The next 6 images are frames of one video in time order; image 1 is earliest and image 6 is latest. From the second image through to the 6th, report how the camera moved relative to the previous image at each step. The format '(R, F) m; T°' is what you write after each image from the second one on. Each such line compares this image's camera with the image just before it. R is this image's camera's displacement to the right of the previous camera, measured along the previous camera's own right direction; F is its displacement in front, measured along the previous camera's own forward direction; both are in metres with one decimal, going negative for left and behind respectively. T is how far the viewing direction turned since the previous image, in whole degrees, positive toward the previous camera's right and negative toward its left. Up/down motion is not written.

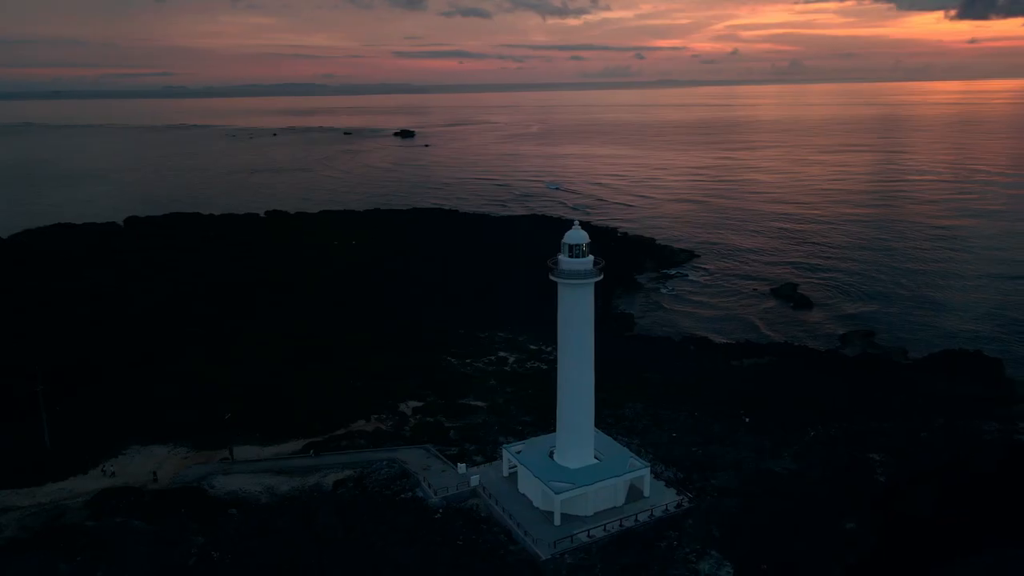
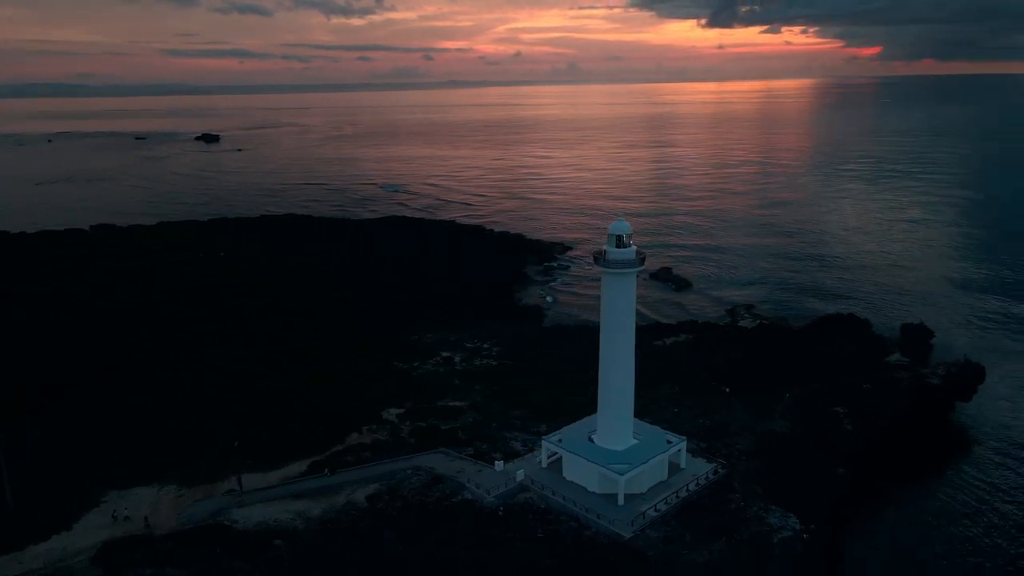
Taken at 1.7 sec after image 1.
(-5.4, +0.5) m; +15°
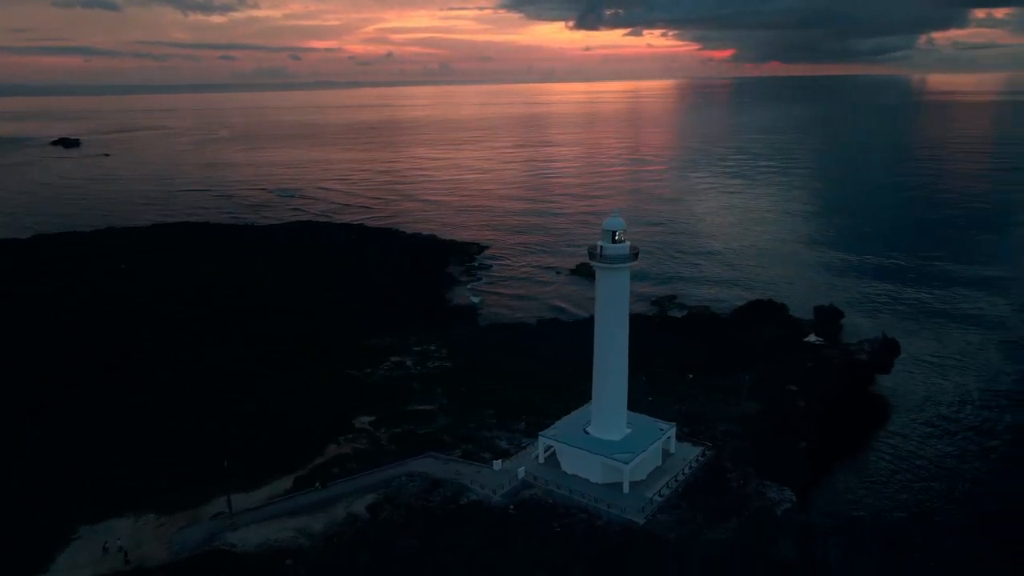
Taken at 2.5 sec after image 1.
(-2.7, +0.1) m; +9°
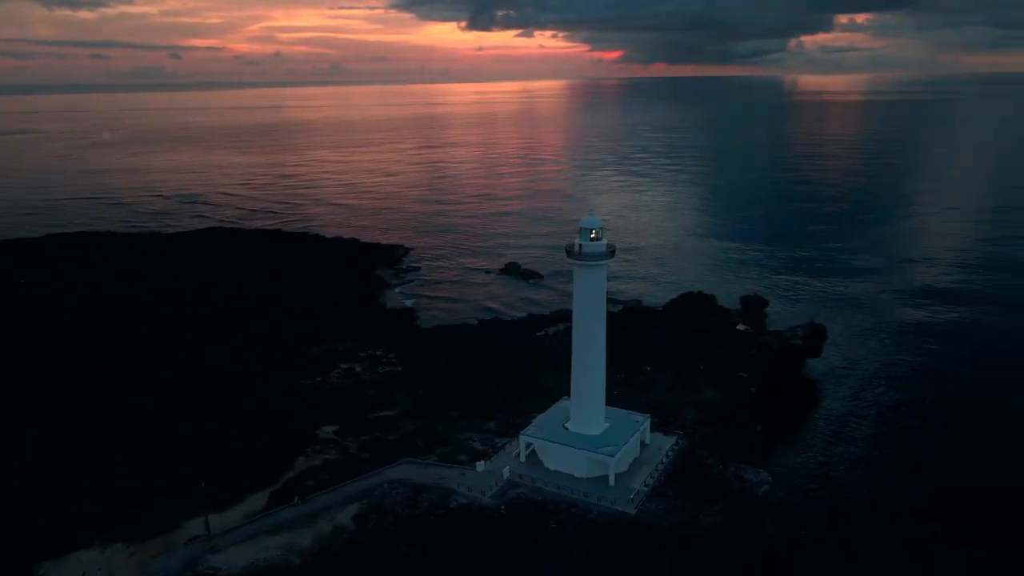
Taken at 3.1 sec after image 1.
(-1.8, +0.1) m; +7°
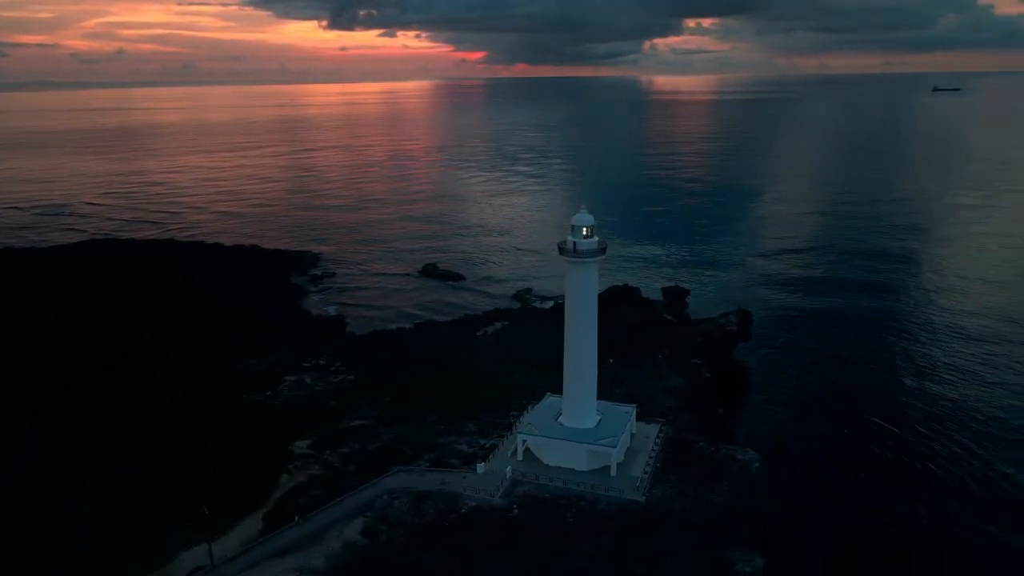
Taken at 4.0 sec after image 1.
(-2.8, +0.2) m; +9°
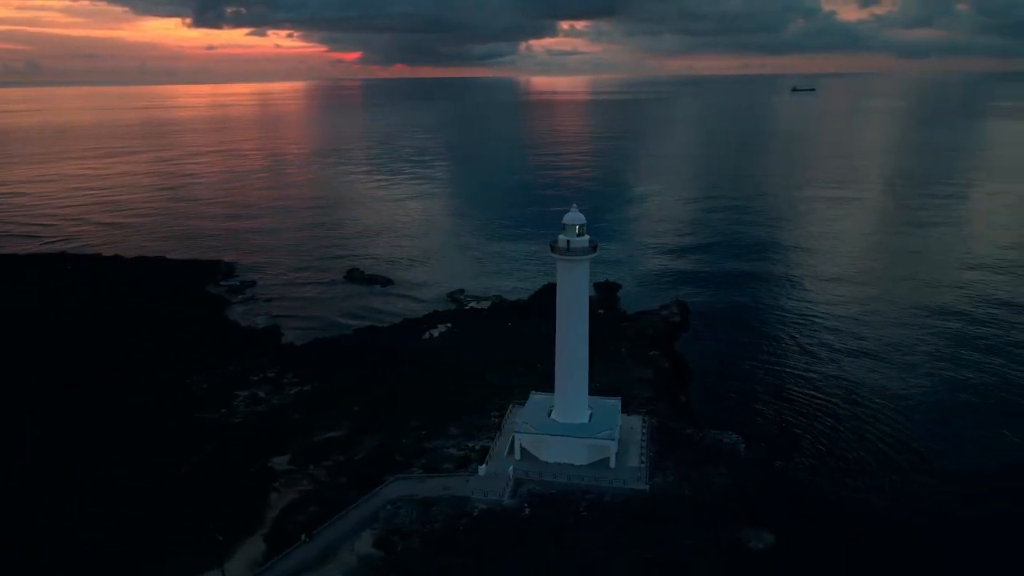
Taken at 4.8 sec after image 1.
(-2.6, +0.1) m; +8°
